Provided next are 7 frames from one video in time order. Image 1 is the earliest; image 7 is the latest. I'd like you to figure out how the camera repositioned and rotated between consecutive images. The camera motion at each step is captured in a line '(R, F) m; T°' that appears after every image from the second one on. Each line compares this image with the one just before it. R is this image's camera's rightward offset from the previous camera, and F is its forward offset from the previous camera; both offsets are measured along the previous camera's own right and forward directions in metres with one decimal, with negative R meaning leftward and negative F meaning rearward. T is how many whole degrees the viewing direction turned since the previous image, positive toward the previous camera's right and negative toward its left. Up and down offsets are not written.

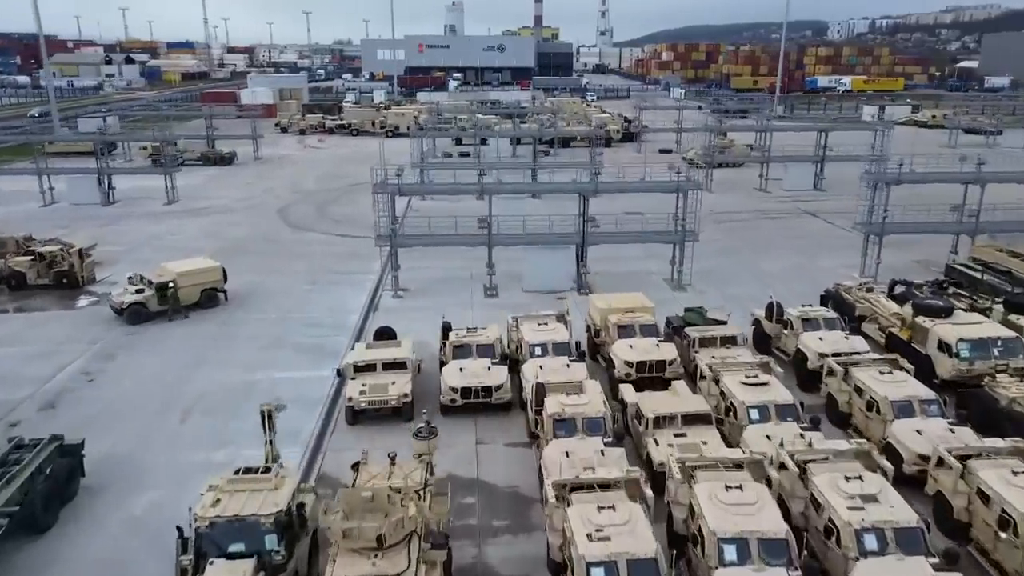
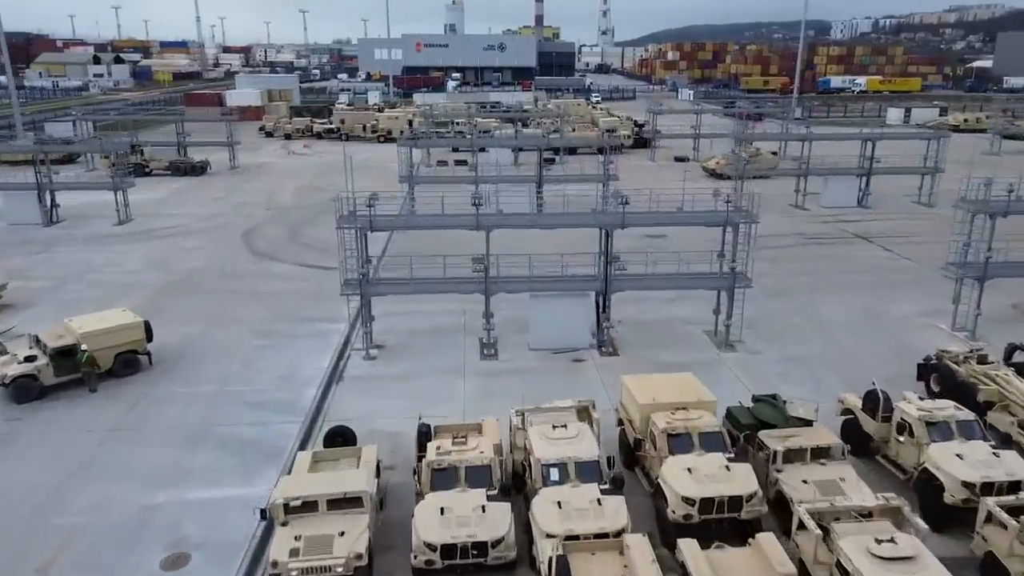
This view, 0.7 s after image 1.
(-0.1, +4.3) m; 0°
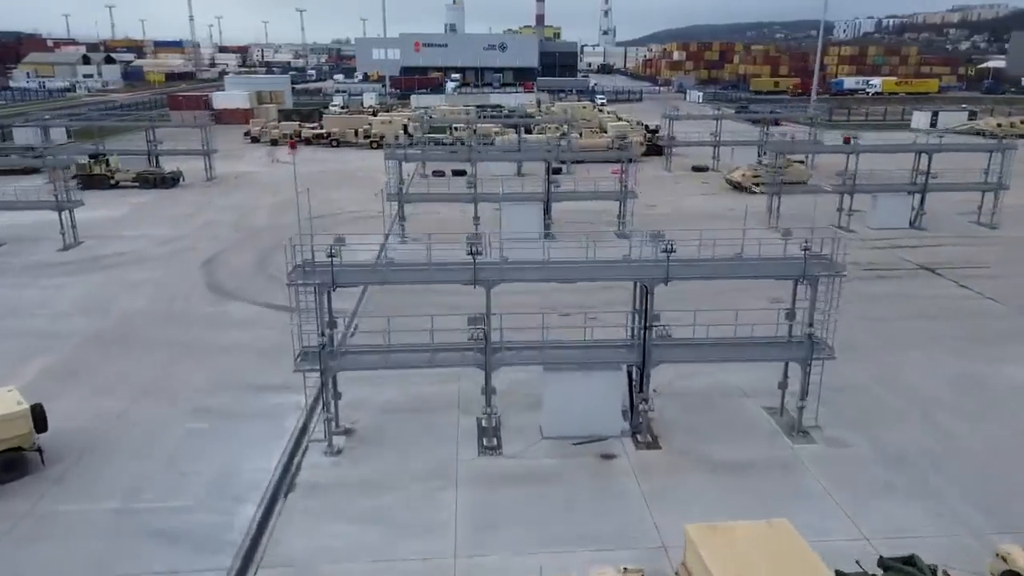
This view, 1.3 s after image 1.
(-0.1, +3.8) m; 0°
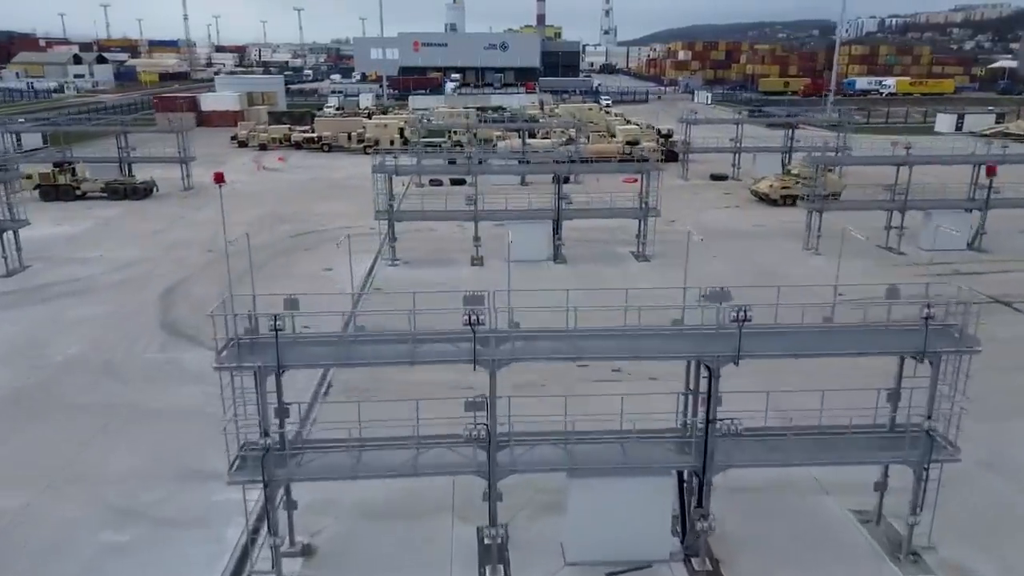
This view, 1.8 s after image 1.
(-0.1, +3.1) m; 0°
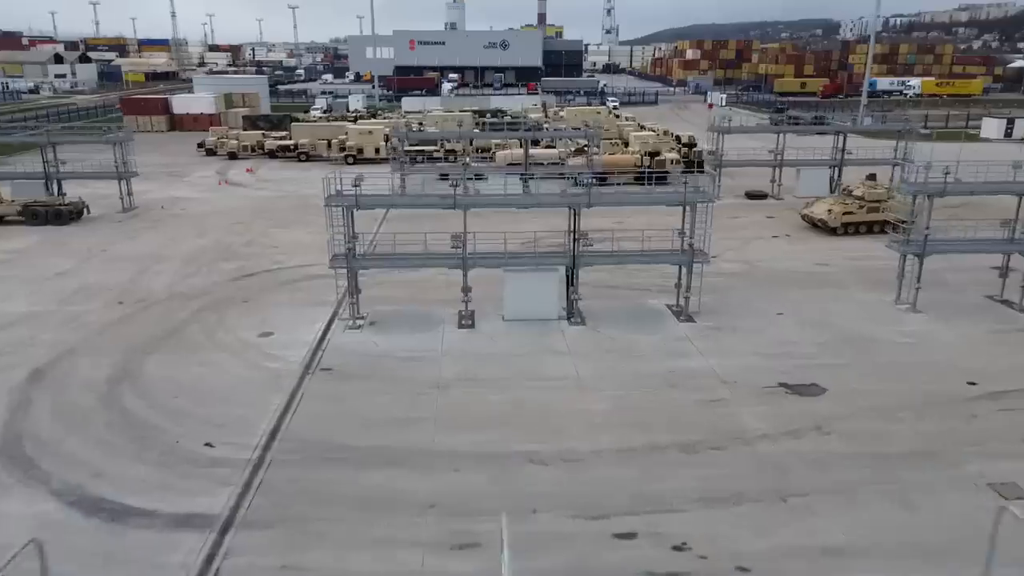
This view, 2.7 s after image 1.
(0.0, +5.7) m; 0°
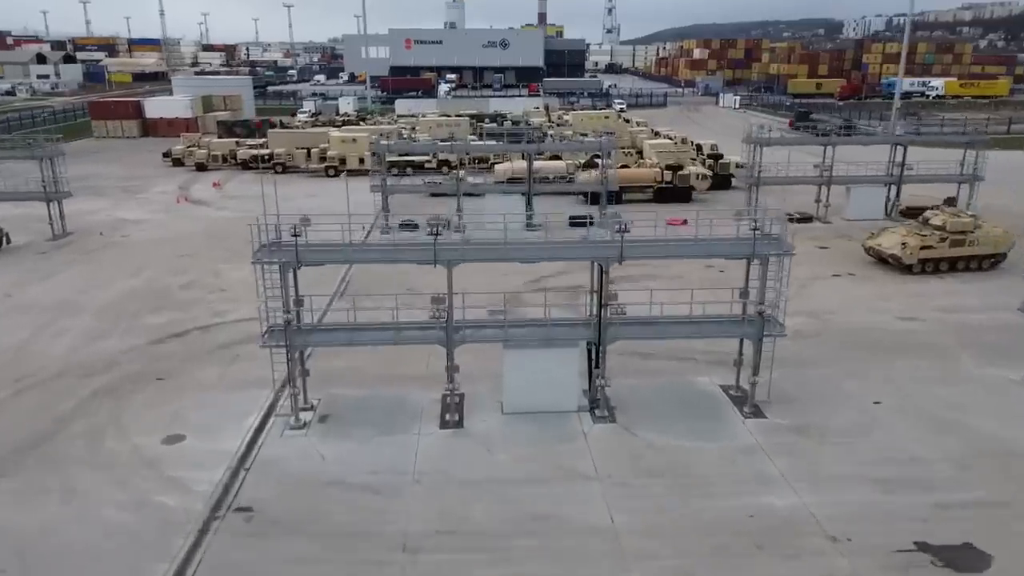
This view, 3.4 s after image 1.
(0.0, +4.8) m; 0°
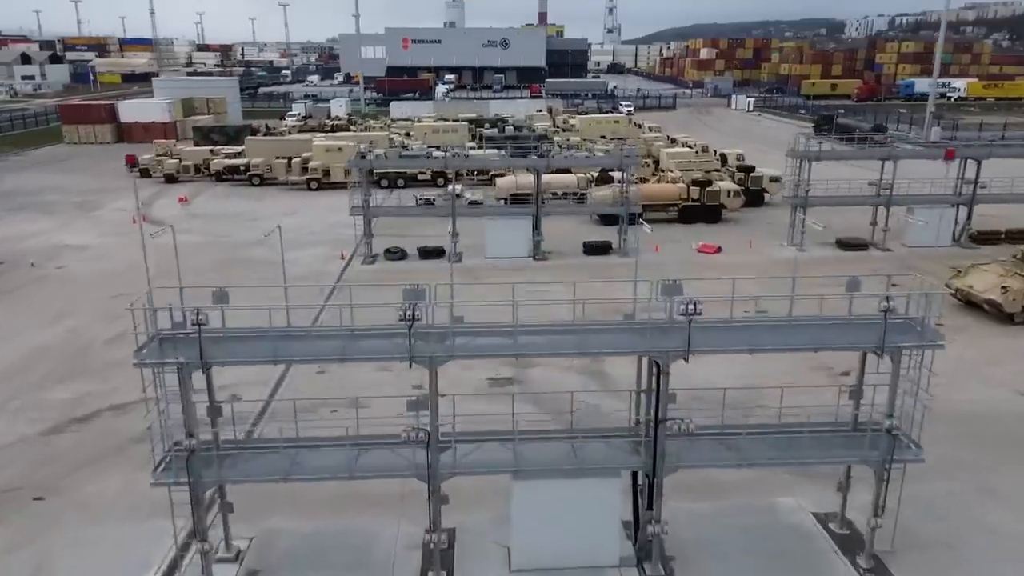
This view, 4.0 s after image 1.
(-0.1, +4.0) m; 0°
